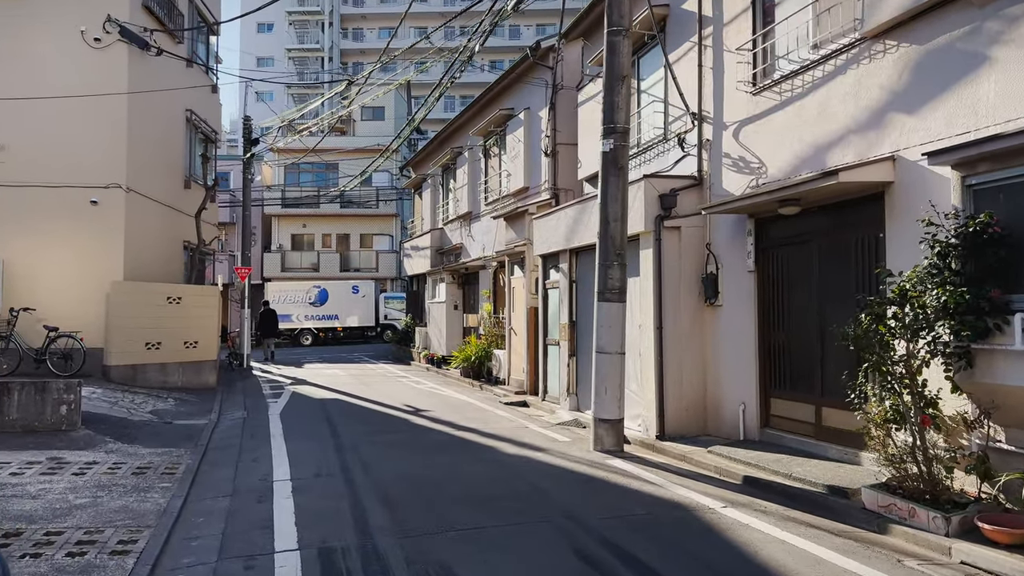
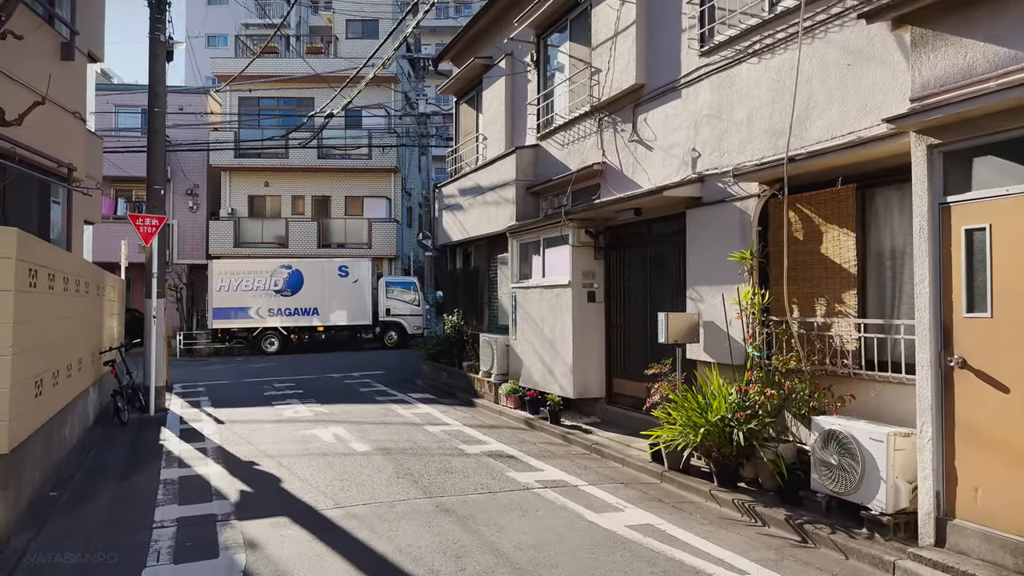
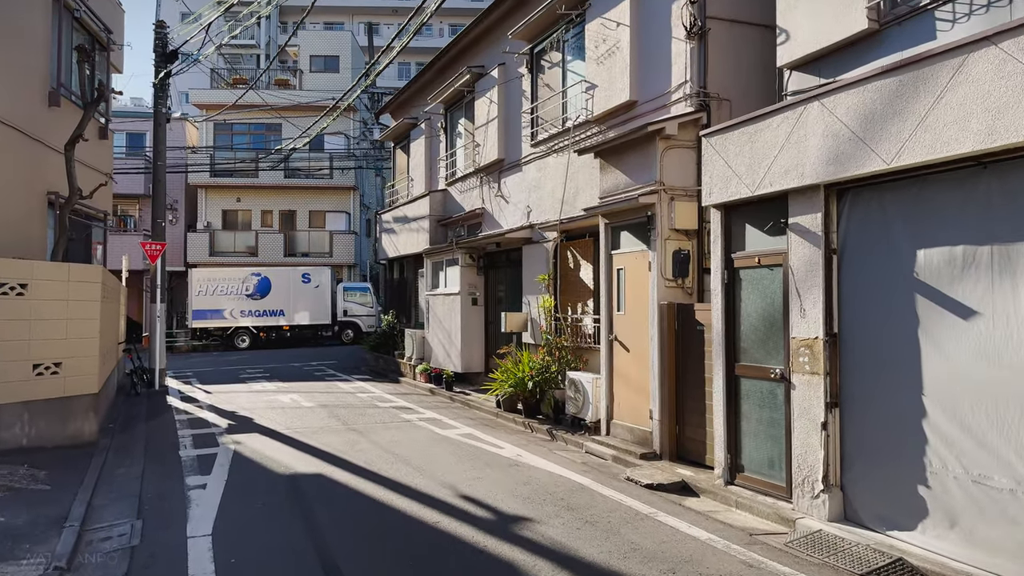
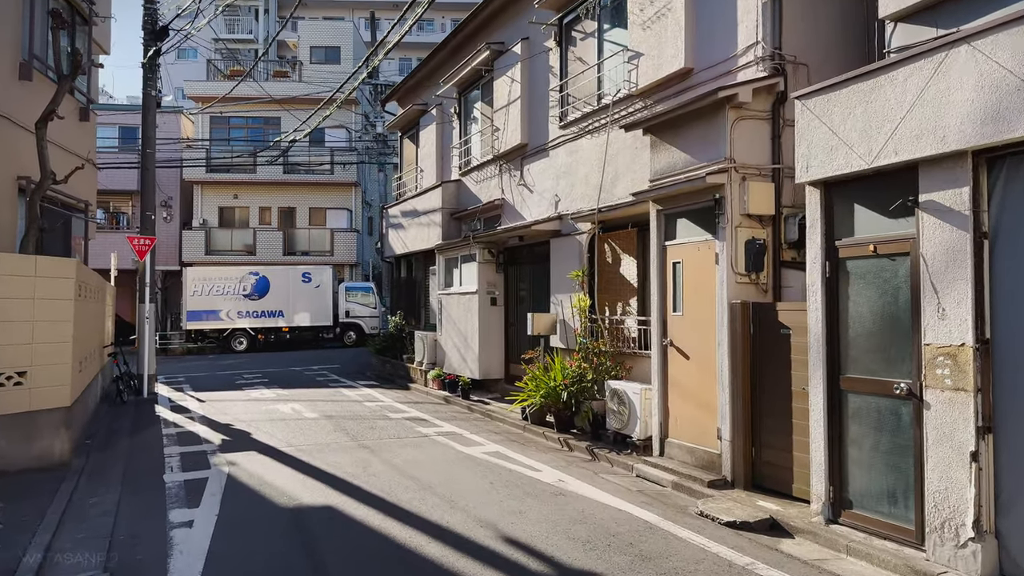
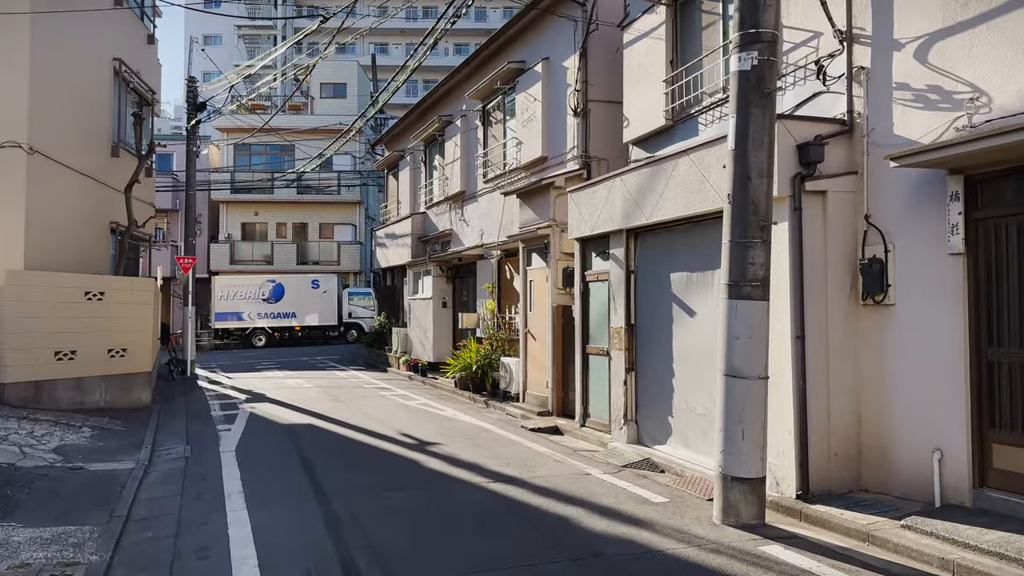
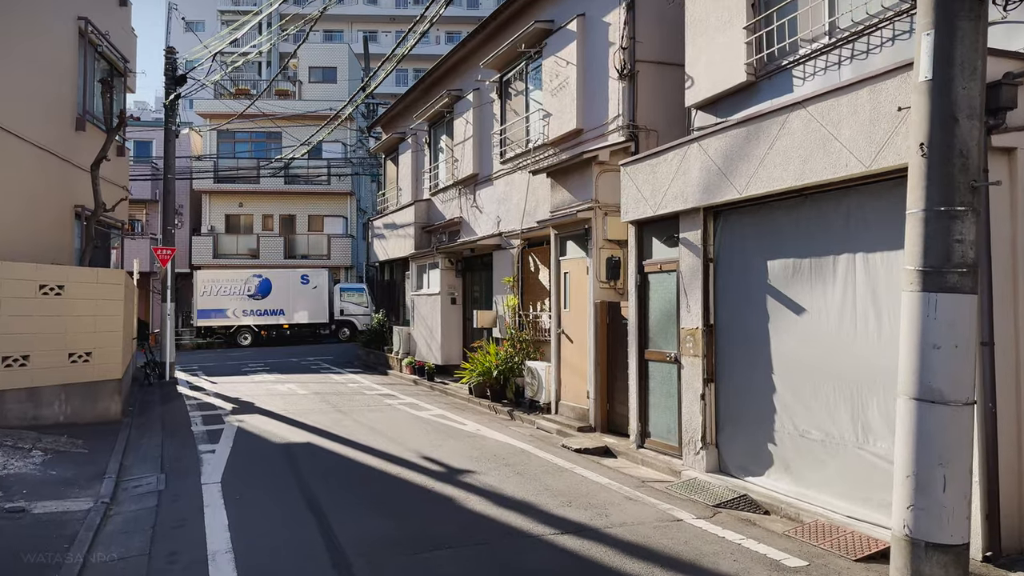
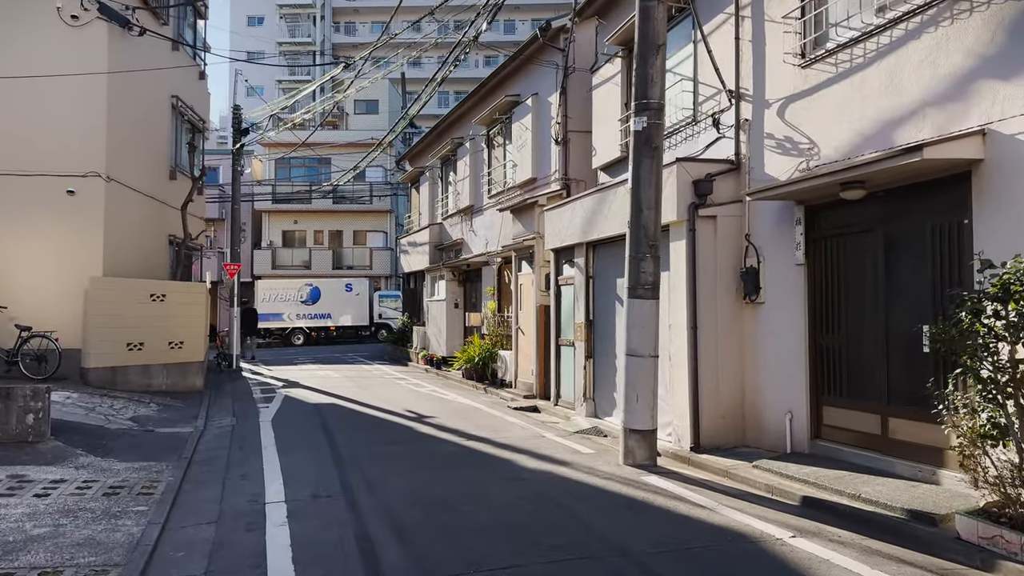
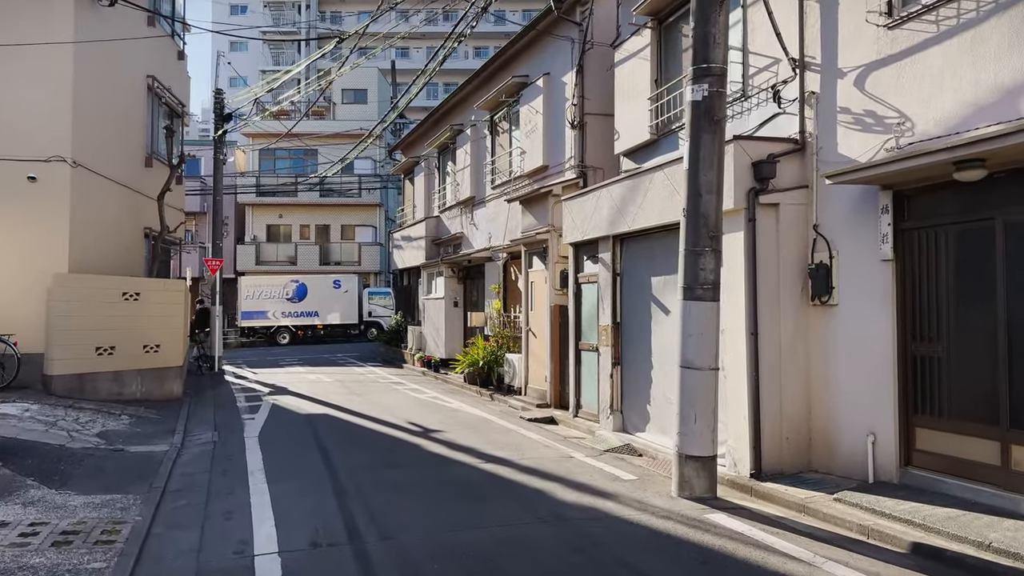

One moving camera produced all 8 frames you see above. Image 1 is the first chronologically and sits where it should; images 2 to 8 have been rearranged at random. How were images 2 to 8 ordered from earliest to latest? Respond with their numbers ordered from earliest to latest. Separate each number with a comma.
7, 8, 5, 6, 3, 4, 2
